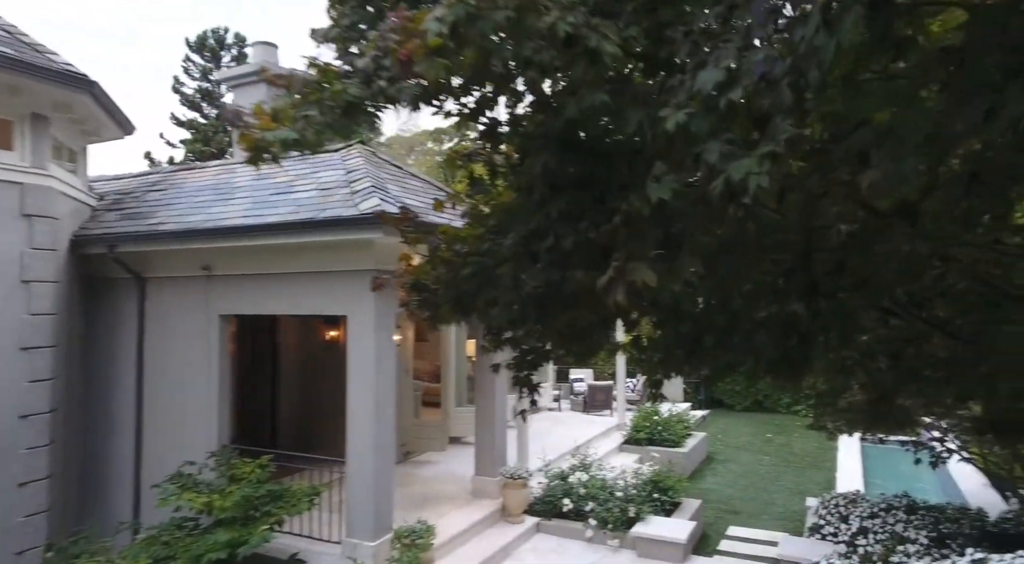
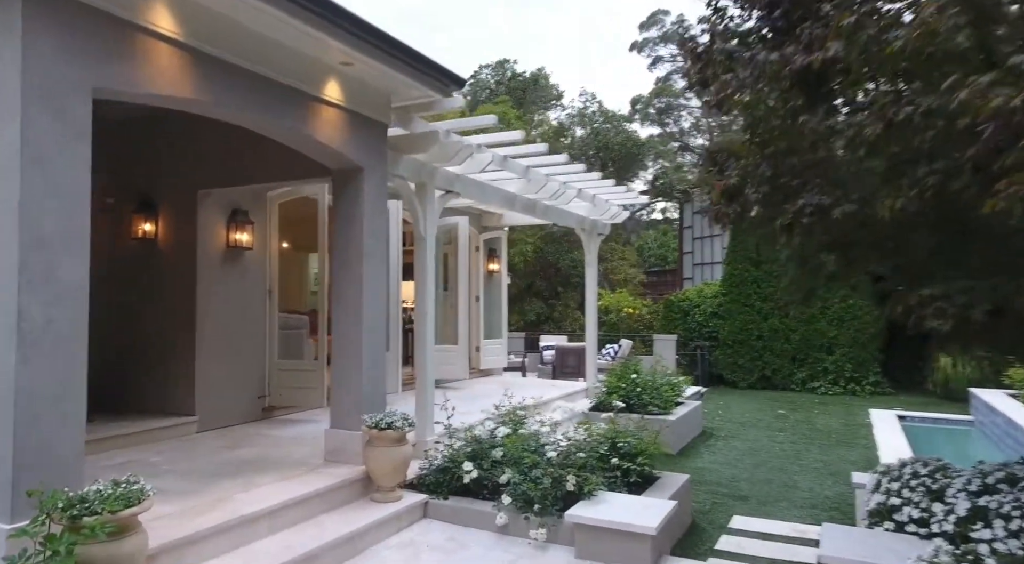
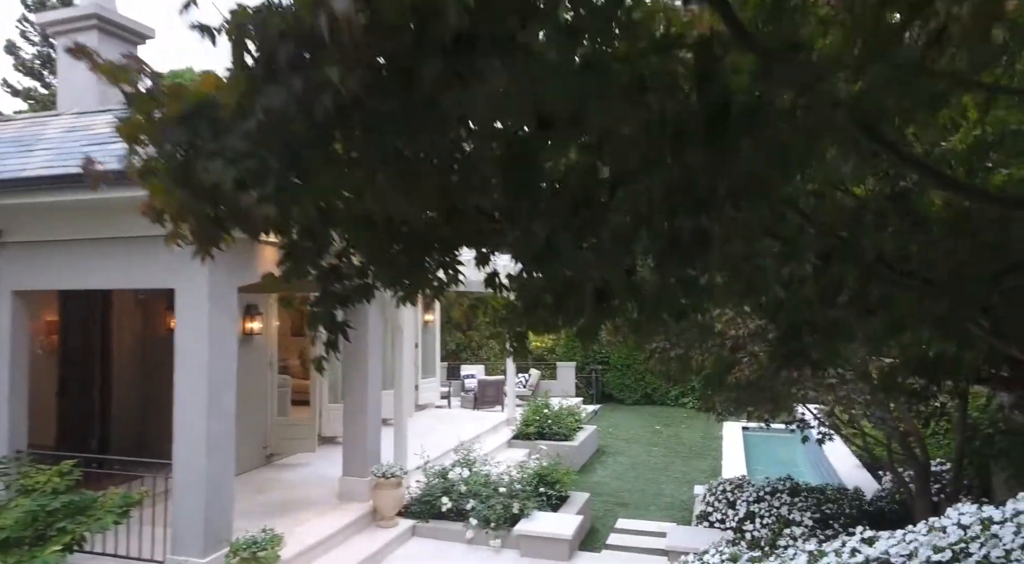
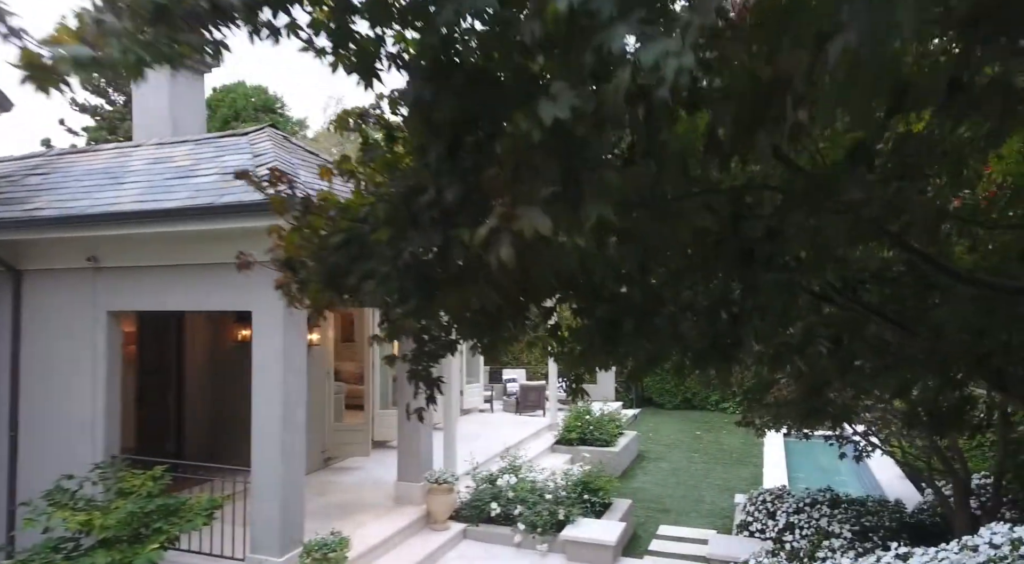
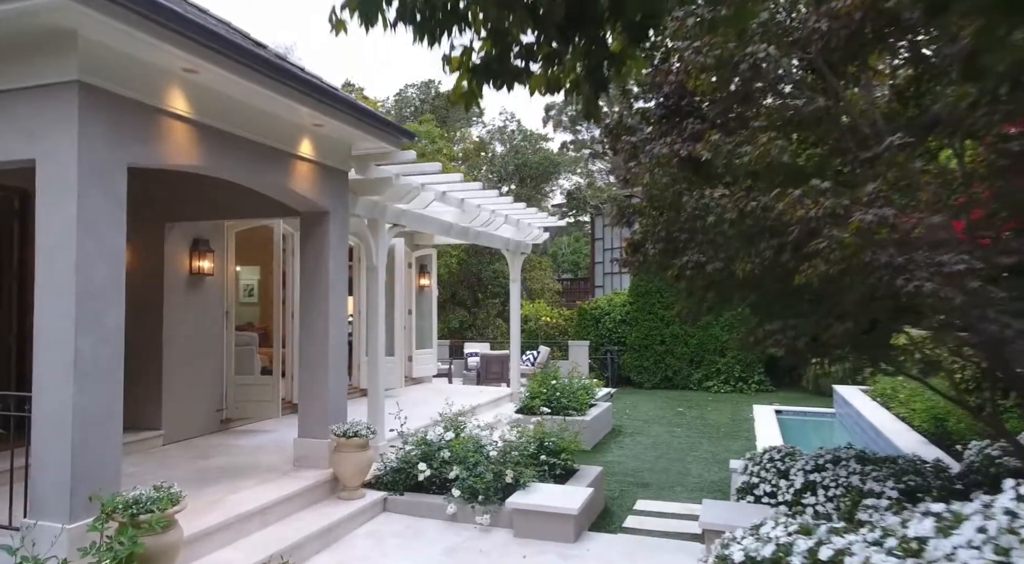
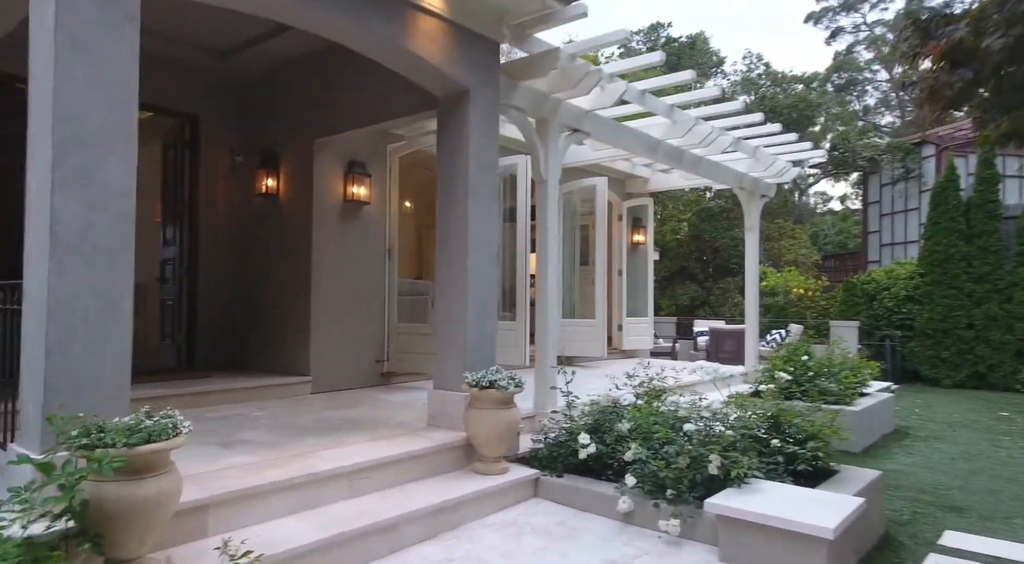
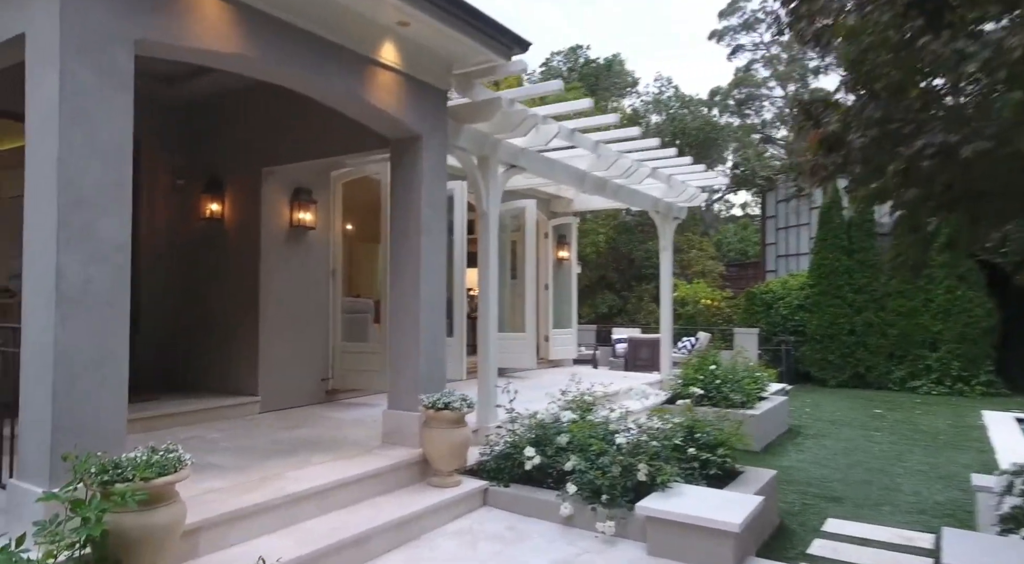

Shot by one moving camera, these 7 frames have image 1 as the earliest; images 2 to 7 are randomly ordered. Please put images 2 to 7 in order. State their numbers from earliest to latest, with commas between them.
4, 3, 5, 2, 7, 6
